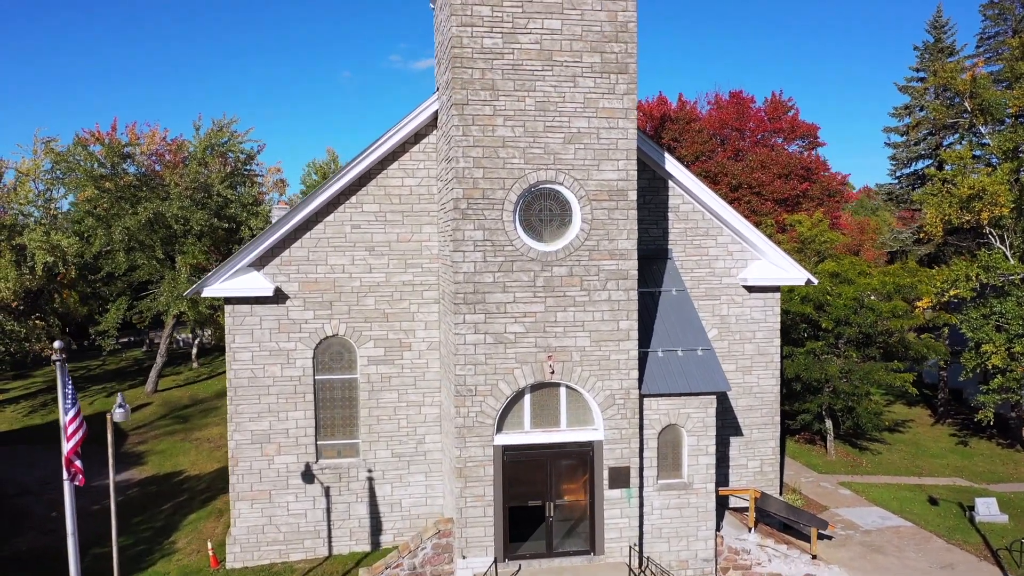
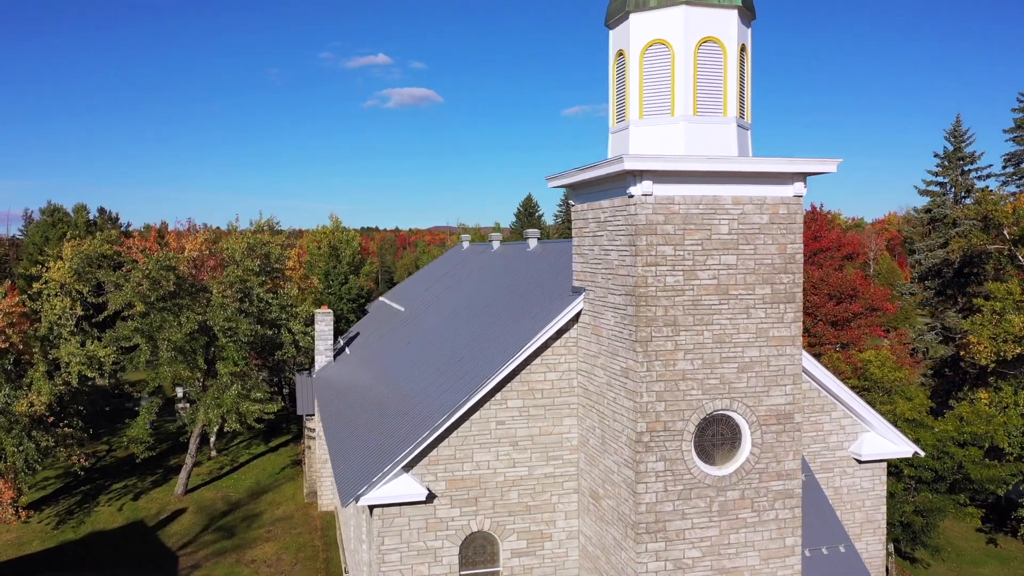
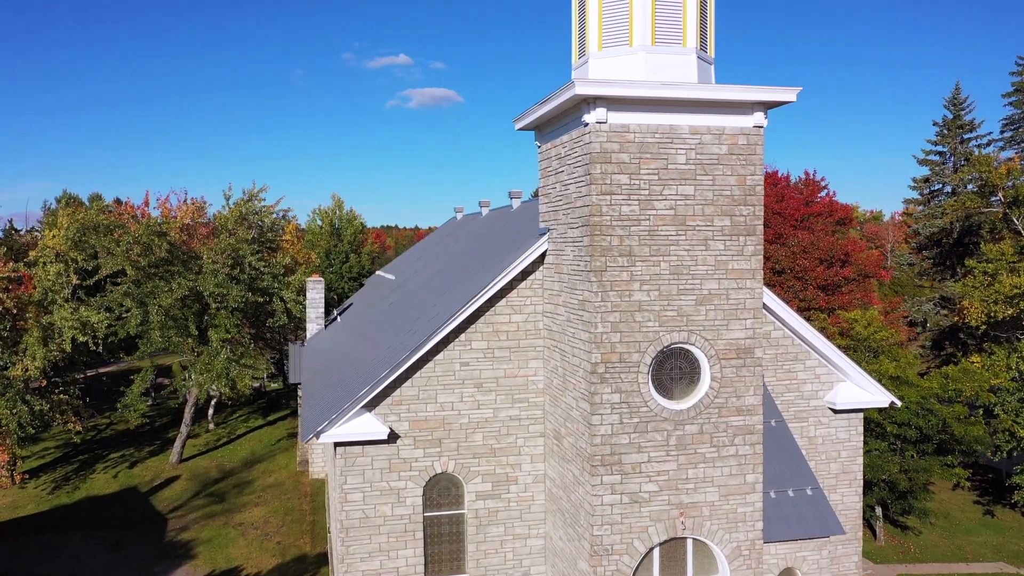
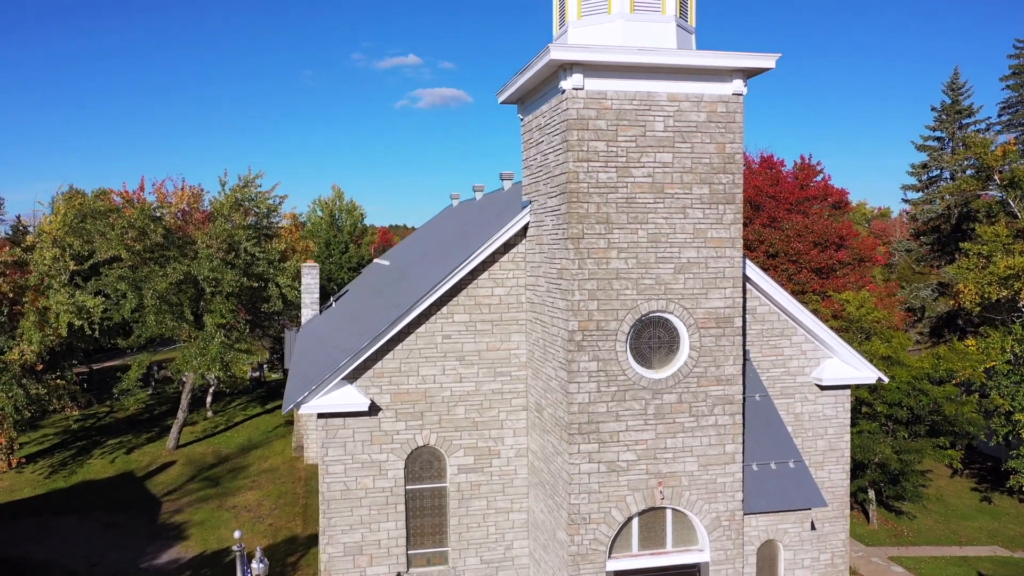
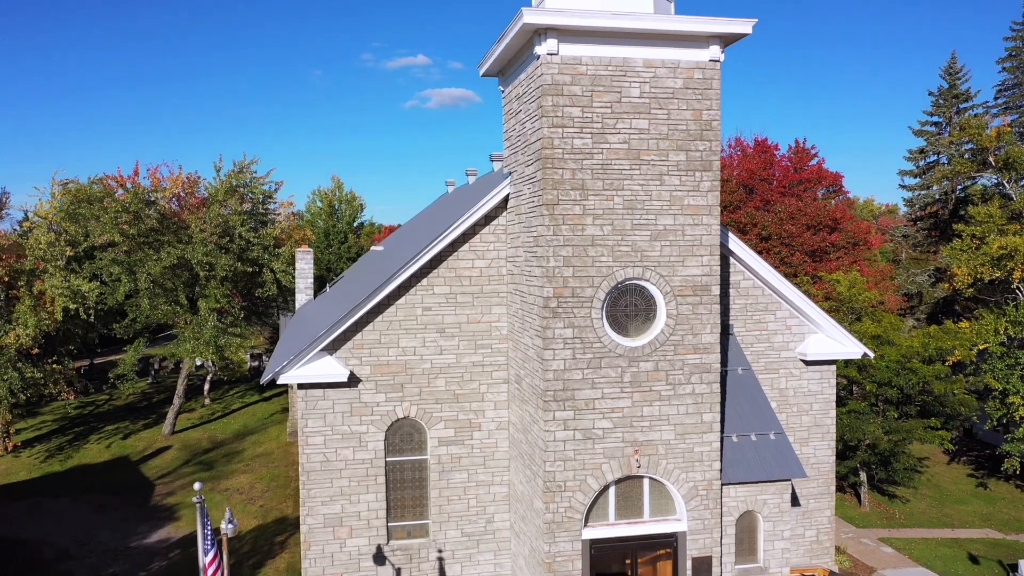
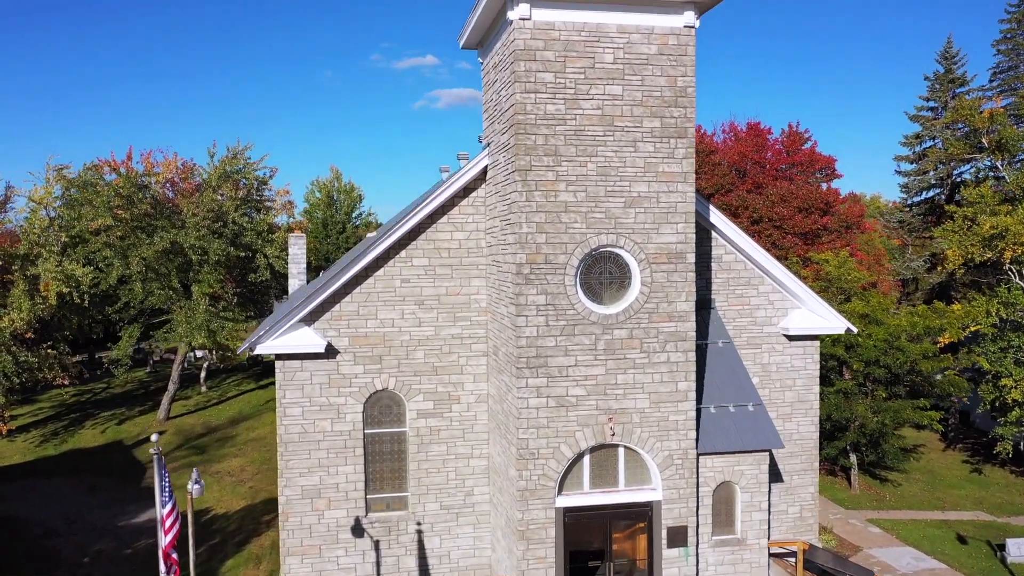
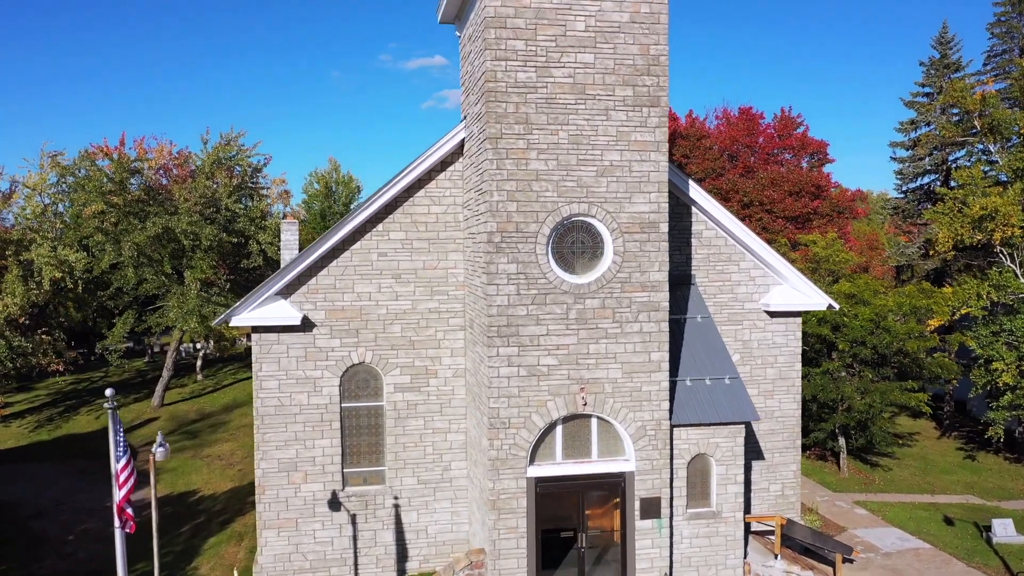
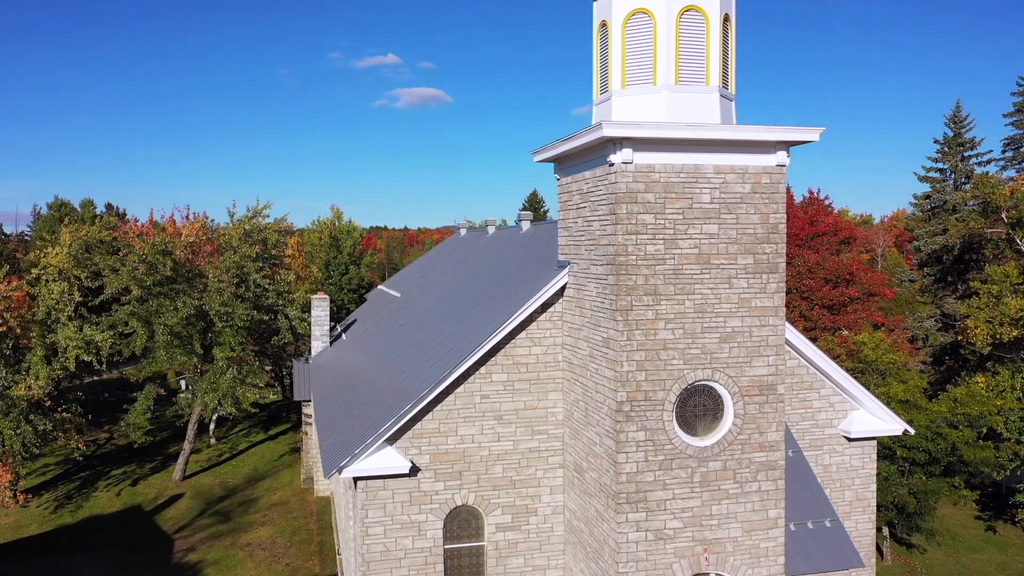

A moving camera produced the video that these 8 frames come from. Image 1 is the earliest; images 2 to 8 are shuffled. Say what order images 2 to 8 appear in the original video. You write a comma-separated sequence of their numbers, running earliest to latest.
7, 6, 5, 4, 3, 8, 2
